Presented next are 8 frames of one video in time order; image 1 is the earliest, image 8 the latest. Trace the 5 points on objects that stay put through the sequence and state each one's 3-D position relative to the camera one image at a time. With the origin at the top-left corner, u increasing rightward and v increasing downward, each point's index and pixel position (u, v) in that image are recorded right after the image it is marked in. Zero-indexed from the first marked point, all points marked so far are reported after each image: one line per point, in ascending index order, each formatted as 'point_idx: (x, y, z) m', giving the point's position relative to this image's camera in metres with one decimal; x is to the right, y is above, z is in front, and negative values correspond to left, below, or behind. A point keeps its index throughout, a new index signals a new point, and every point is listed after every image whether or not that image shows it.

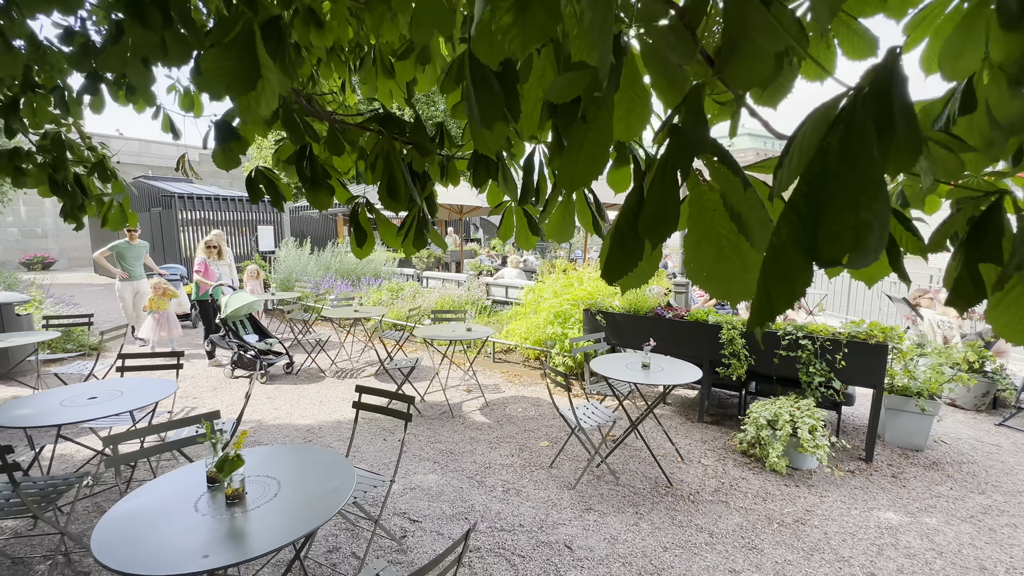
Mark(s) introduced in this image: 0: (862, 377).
0: (+2.8, -0.7, +3.5) m
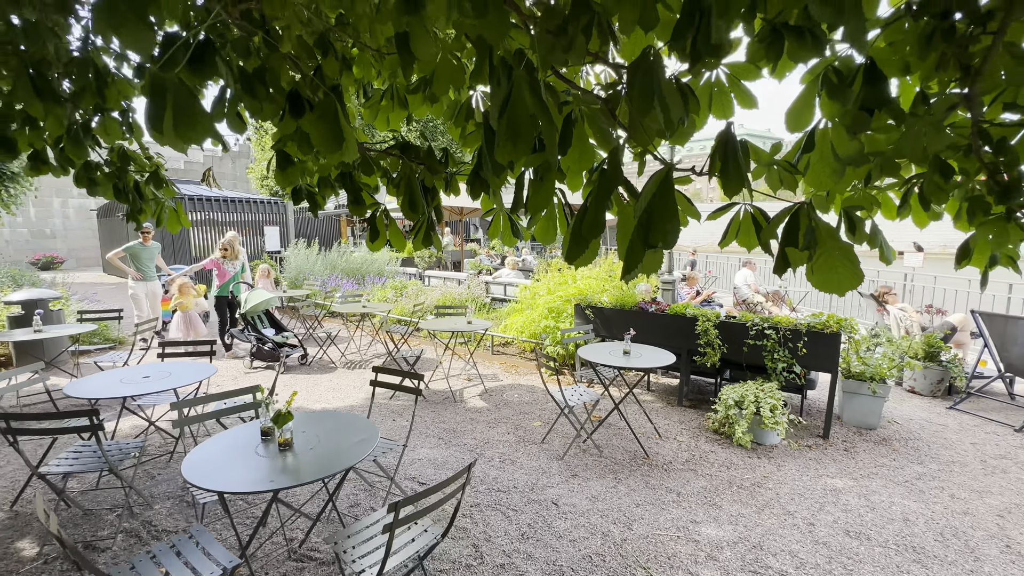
0: (+2.7, -0.7, +4.0) m
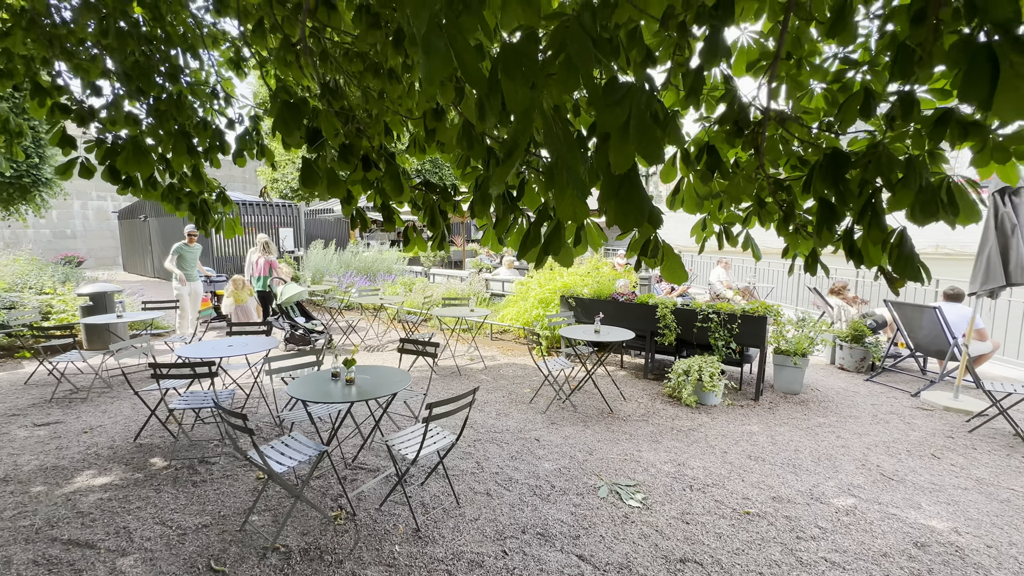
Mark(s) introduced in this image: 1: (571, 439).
0: (+2.7, -0.6, +5.0) m
1: (+0.5, -1.4, +4.1) m
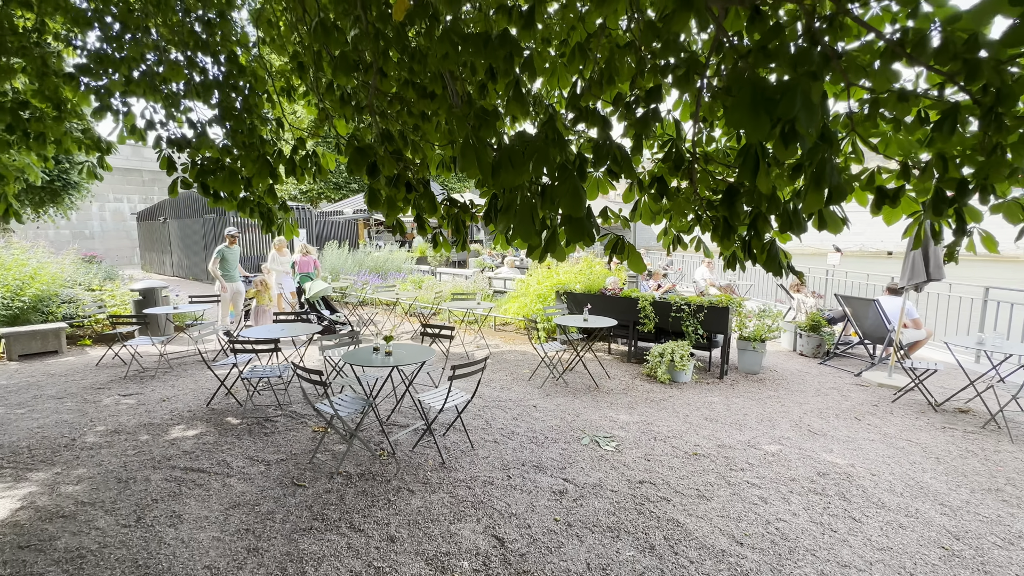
0: (+2.7, -0.5, +5.9) m
1: (+0.6, -1.3, +5.0) m
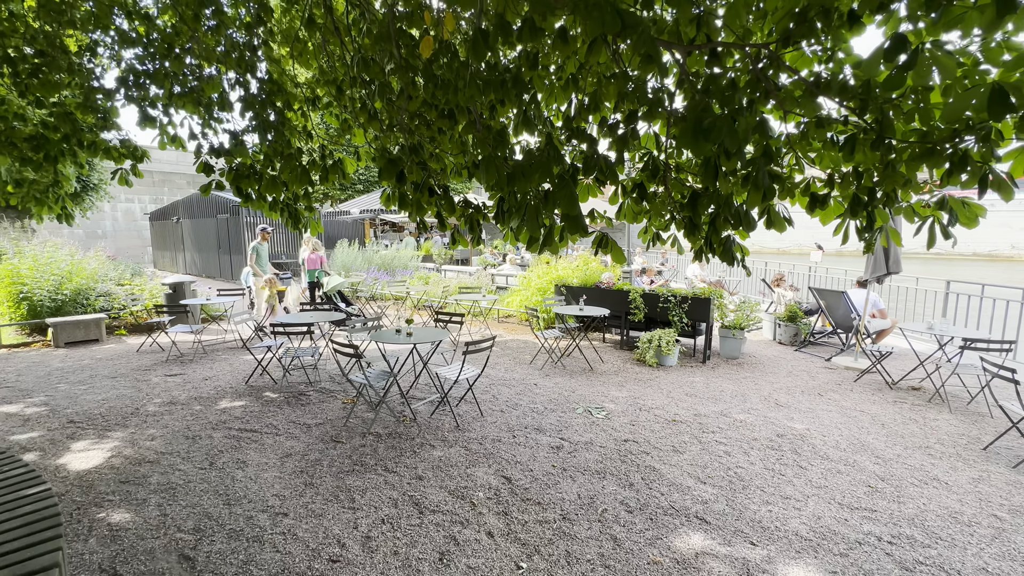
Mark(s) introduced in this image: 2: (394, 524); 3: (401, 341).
0: (+2.7, -0.4, +6.6) m
1: (+0.6, -1.2, +5.6) m
2: (-0.7, -1.5, +2.8) m
3: (-1.2, -0.6, +4.7) m
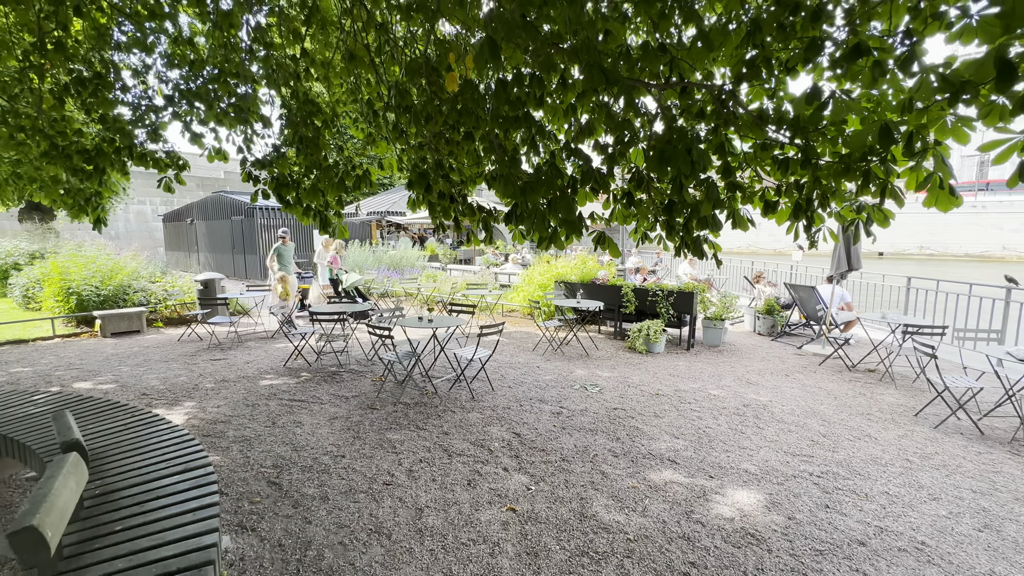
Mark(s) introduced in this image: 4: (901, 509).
0: (+2.8, -0.3, +7.3) m
1: (+0.7, -1.1, +6.4) m
2: (-0.7, -1.4, +3.6) m
3: (-1.1, -0.5, +5.5) m
4: (+2.7, -1.5, +3.1) m
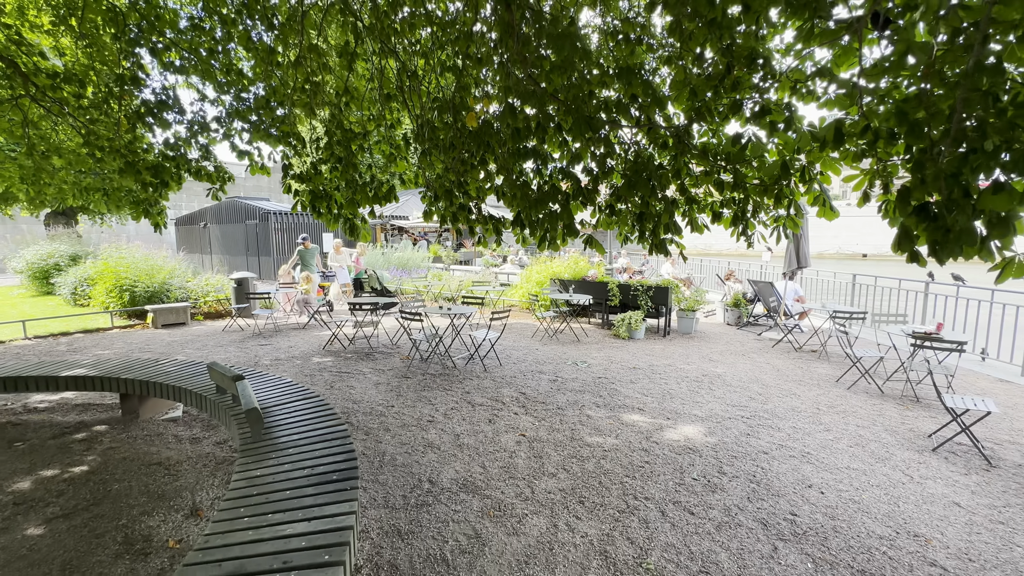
0: (+2.8, -0.2, +8.6) m
1: (+0.7, -1.0, +7.6) m
2: (-0.6, -1.3, +4.8) m
3: (-1.0, -0.4, +6.7) m
4: (+2.8, -1.4, +4.4) m
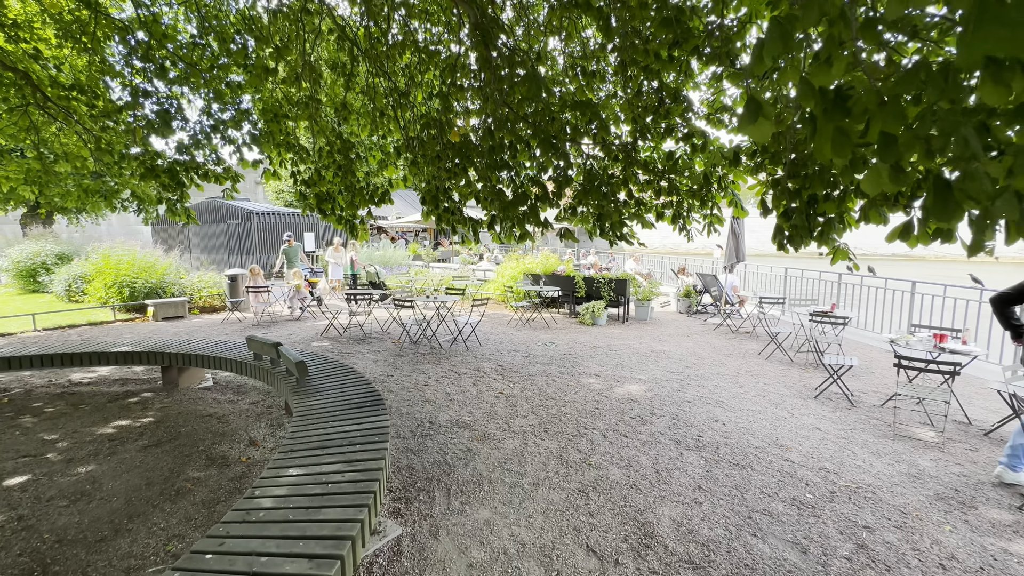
0: (+2.4, -0.1, +9.8) m
1: (+0.3, -0.9, +8.7) m
2: (-0.8, -1.2, +5.8) m
3: (-1.4, -0.3, +7.6) m
4: (+2.6, -1.3, +5.6) m
